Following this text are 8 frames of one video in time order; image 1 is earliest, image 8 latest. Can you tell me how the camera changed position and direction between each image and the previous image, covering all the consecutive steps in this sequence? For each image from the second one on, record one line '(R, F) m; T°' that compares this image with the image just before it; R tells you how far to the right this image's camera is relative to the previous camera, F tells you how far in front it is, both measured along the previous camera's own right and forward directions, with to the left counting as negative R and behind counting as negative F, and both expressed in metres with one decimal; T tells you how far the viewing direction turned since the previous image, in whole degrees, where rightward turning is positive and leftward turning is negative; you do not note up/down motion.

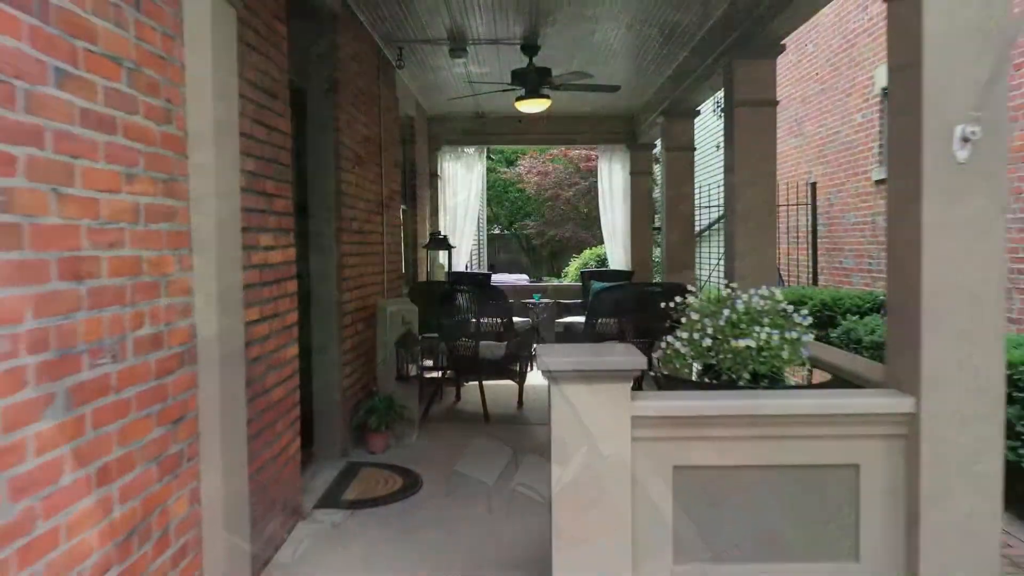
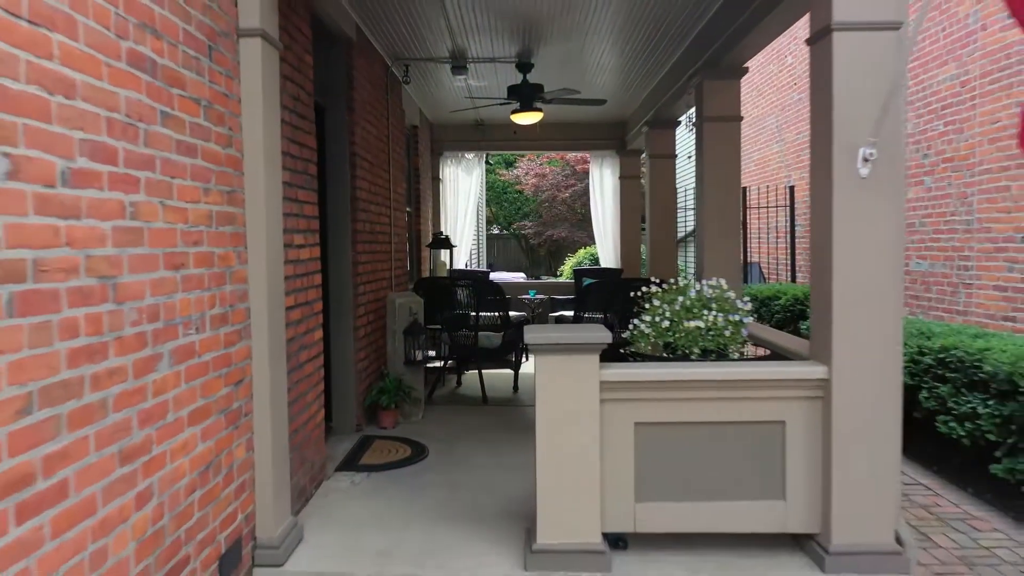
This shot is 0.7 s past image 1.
(0.0, -0.5) m; 0°
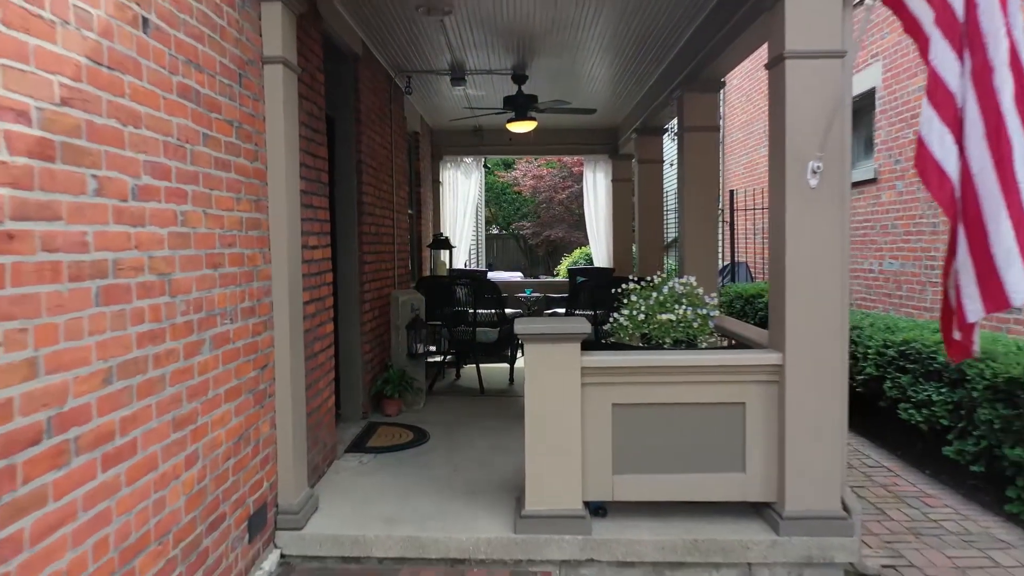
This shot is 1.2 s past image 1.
(0.0, -0.3) m; 0°
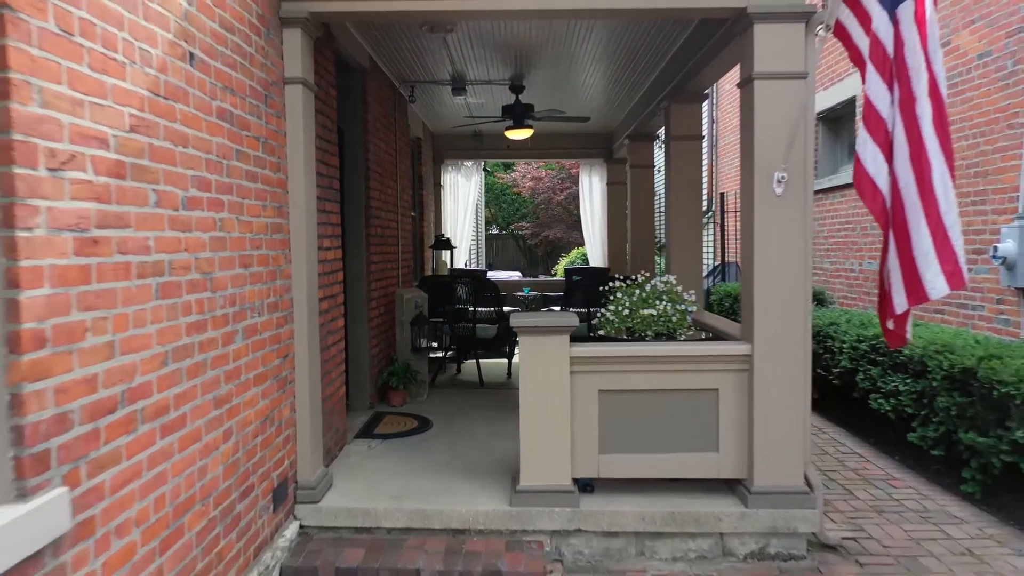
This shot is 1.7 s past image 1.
(0.0, -0.3) m; 0°
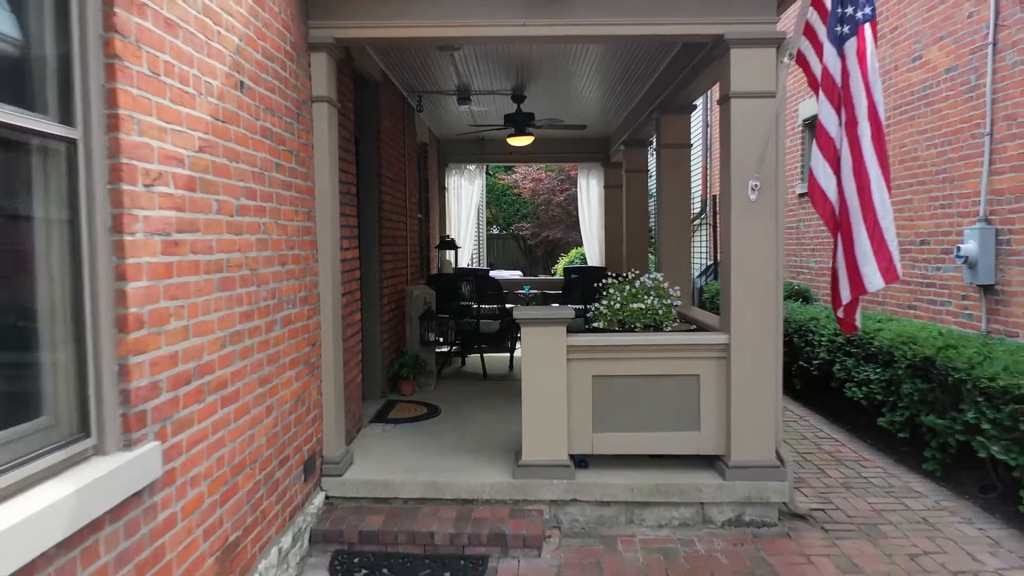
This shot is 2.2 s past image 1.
(0.0, -0.4) m; 0°
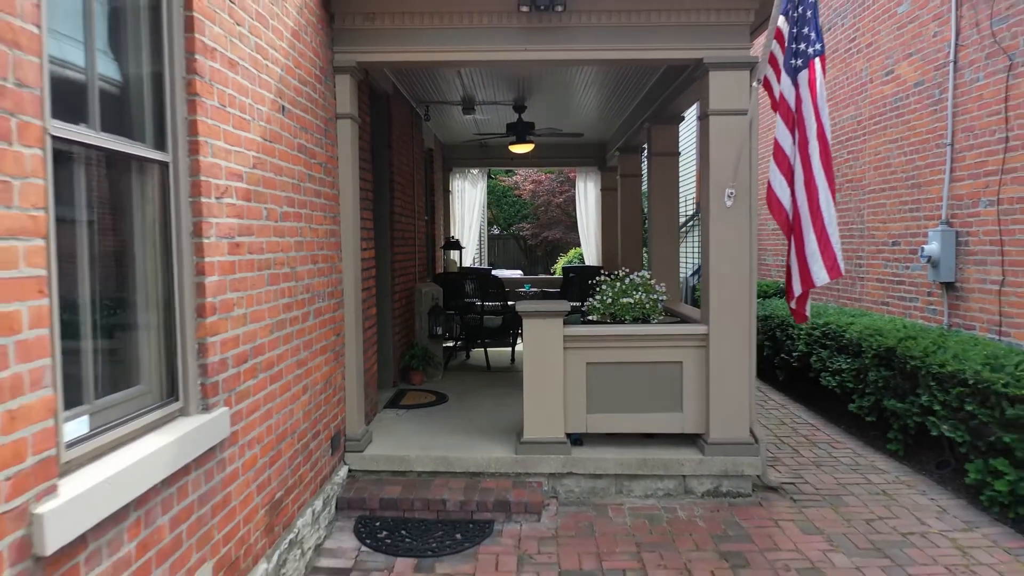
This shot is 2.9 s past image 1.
(0.0, -0.4) m; 0°
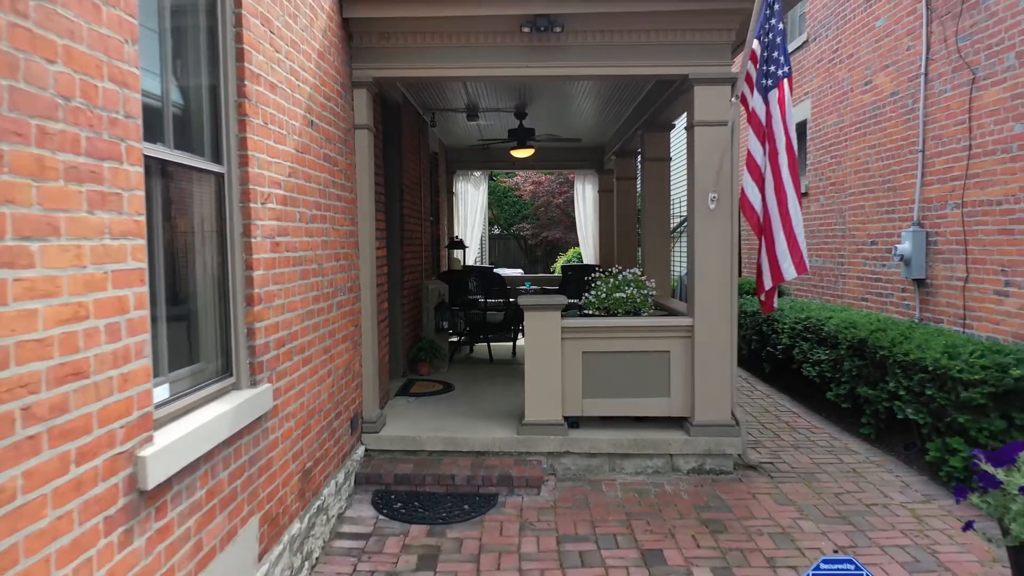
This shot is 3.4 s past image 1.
(0.0, -0.4) m; 0°
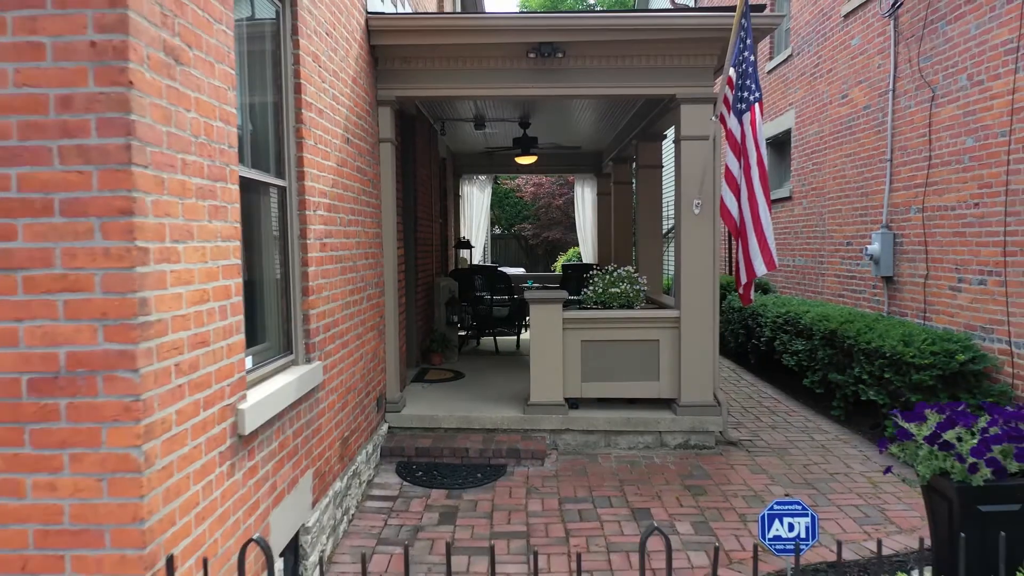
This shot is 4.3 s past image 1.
(-0.1, -0.5) m; 0°
